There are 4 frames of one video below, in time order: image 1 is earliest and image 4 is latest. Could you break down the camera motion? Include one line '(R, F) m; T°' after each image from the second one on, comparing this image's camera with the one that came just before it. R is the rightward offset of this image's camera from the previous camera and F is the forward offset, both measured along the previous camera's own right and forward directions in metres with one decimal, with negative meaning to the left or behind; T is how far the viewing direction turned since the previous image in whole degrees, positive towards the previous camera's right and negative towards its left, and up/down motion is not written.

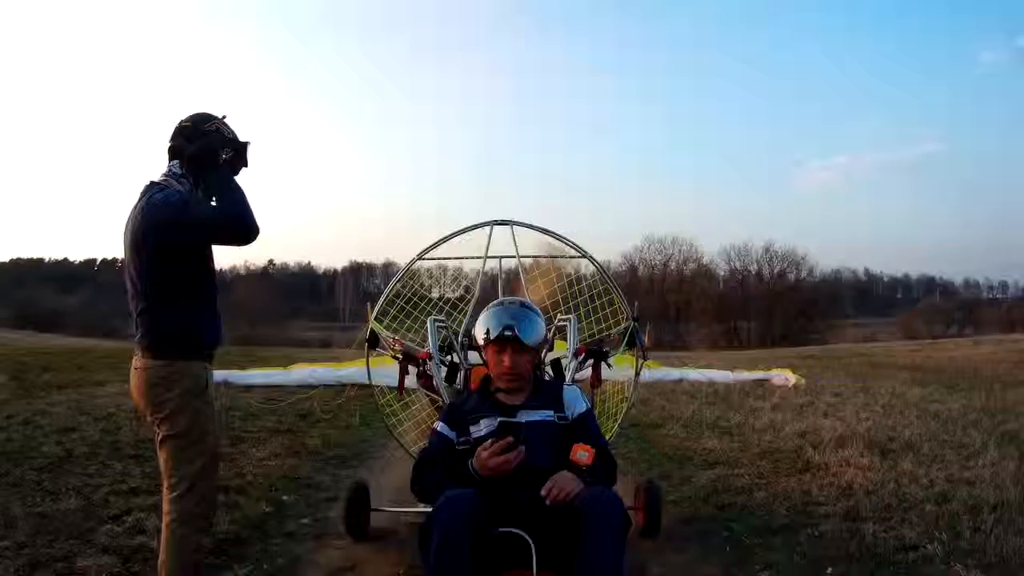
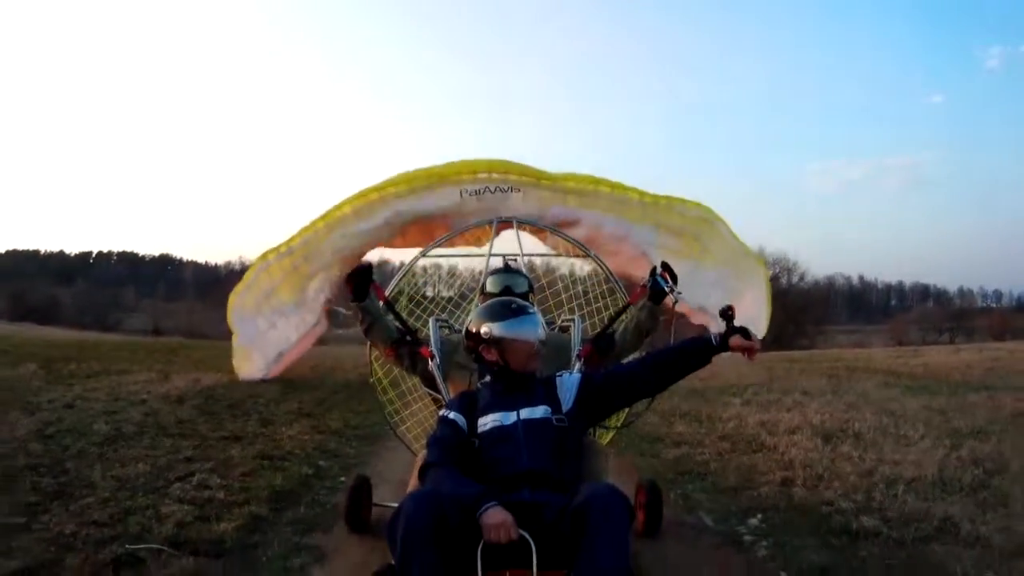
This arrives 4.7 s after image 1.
(0.0, -0.9) m; 0°
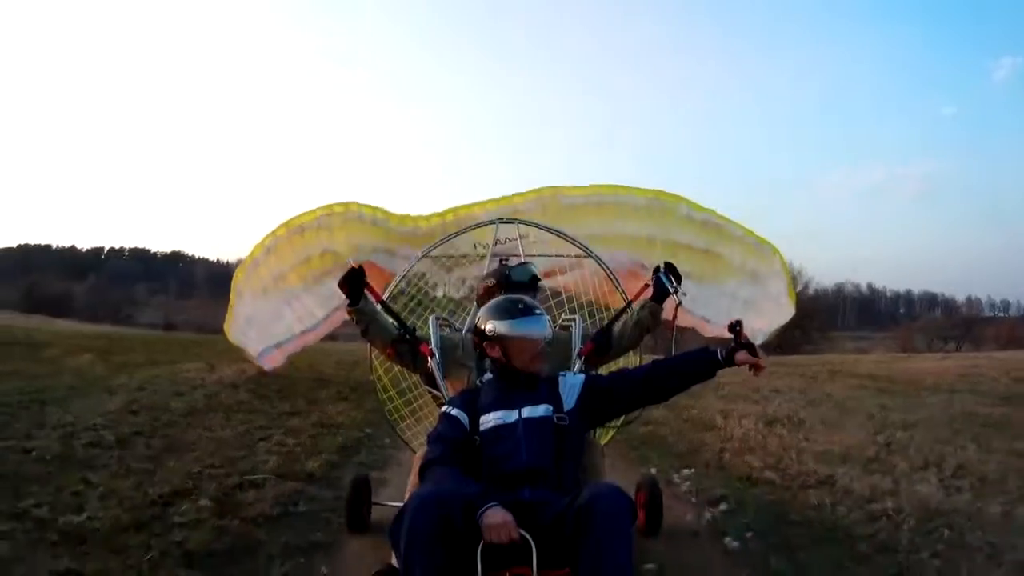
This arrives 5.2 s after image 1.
(0.0, -1.5) m; -1°
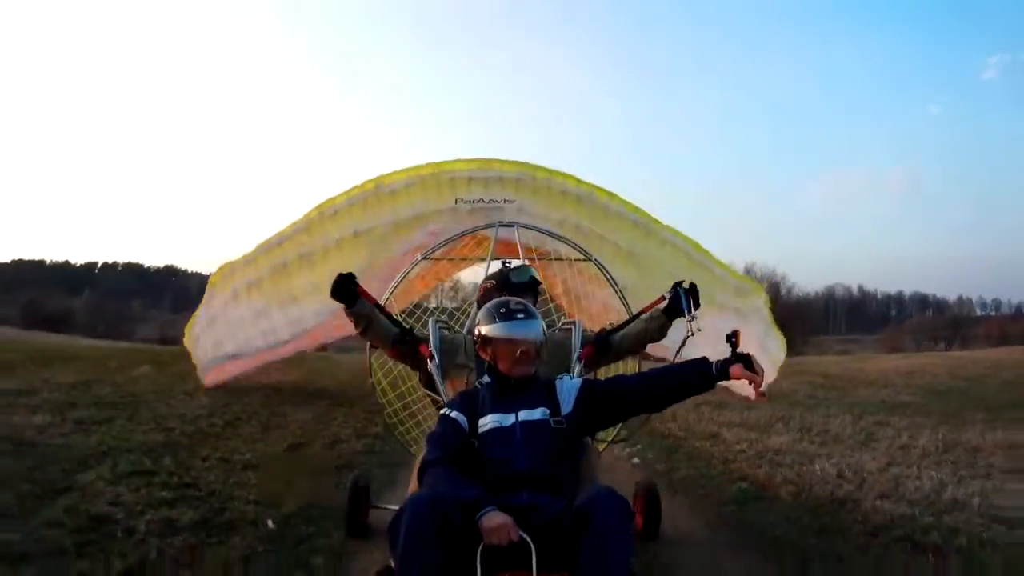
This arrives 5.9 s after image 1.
(0.0, -2.7) m; 0°
